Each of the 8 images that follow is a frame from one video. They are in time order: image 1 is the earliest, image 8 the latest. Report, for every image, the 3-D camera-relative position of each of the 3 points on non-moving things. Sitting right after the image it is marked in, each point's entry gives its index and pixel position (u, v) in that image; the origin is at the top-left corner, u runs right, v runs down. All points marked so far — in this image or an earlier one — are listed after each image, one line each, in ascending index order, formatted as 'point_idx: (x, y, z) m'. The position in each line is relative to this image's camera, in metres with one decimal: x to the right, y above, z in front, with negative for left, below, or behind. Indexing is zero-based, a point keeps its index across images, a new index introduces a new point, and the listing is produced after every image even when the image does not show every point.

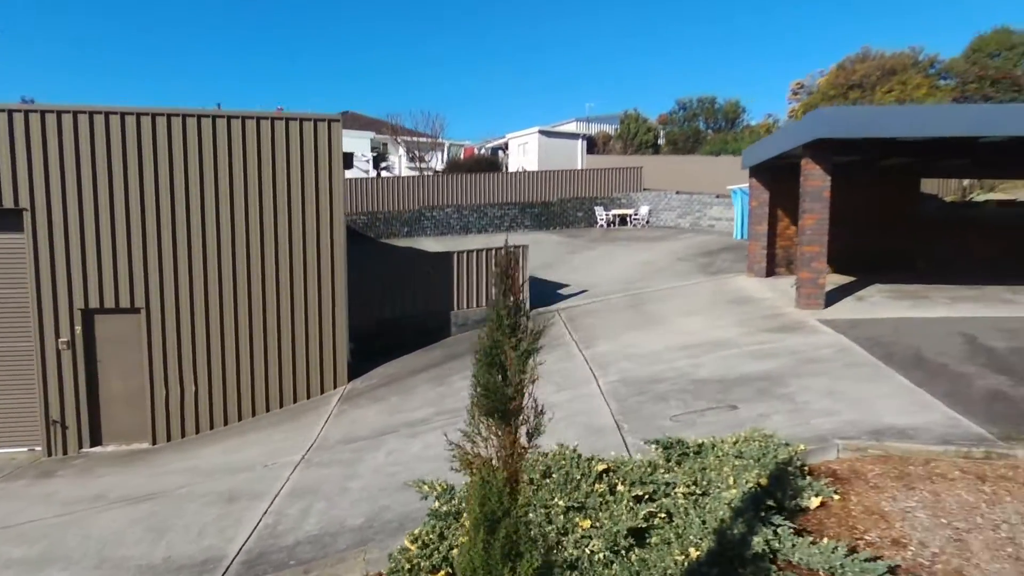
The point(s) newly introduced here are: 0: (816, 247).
0: (+4.6, +0.6, +9.7) m
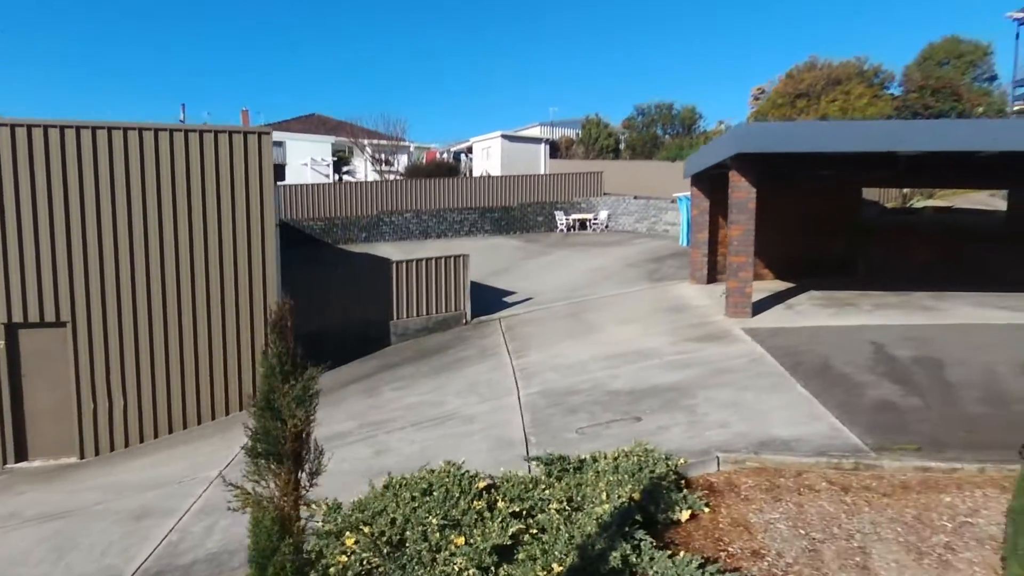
0: (+3.6, +0.5, +10.0) m
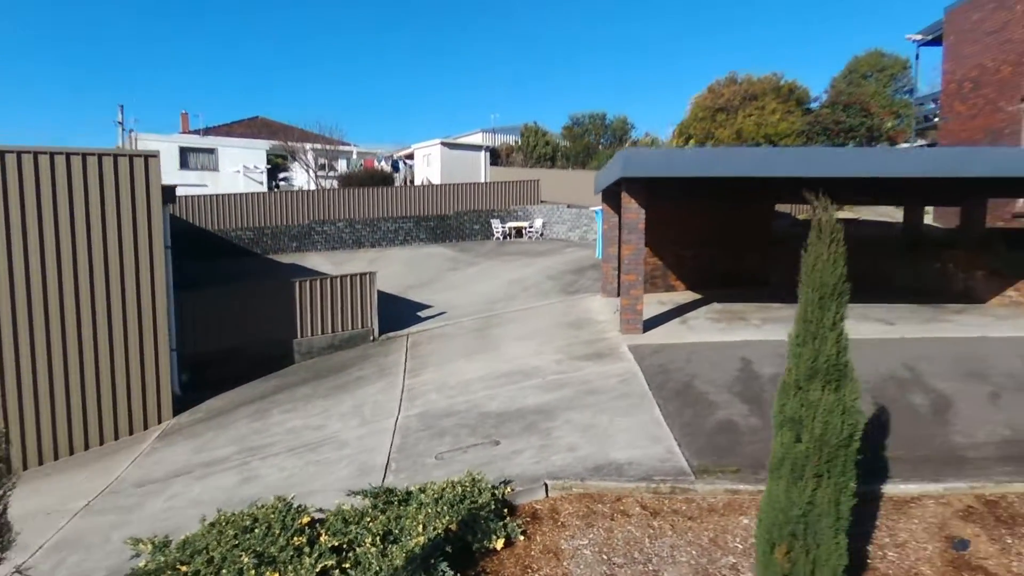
0: (+2.0, +0.2, +10.3) m
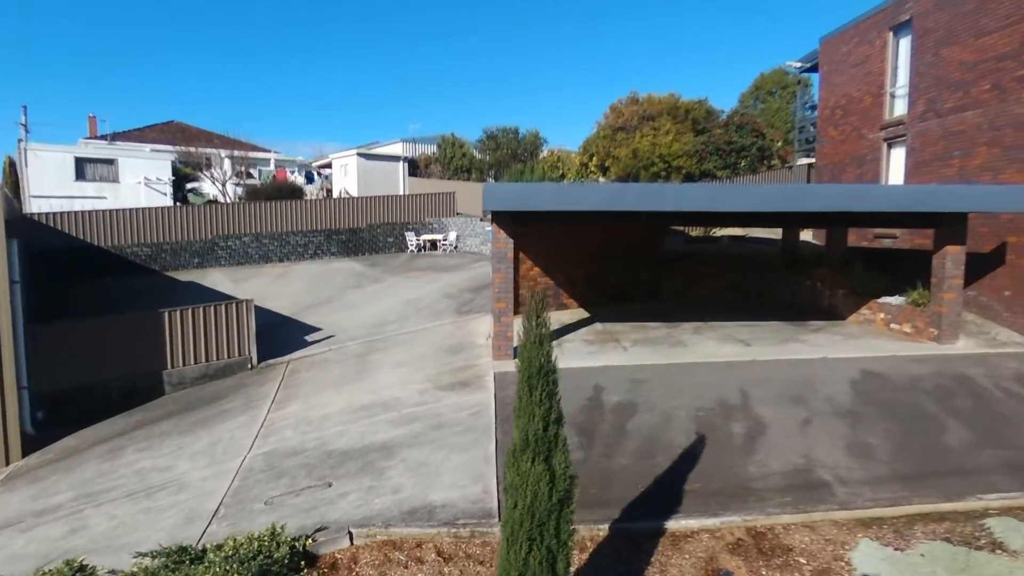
0: (-0.1, -0.3, +10.6) m
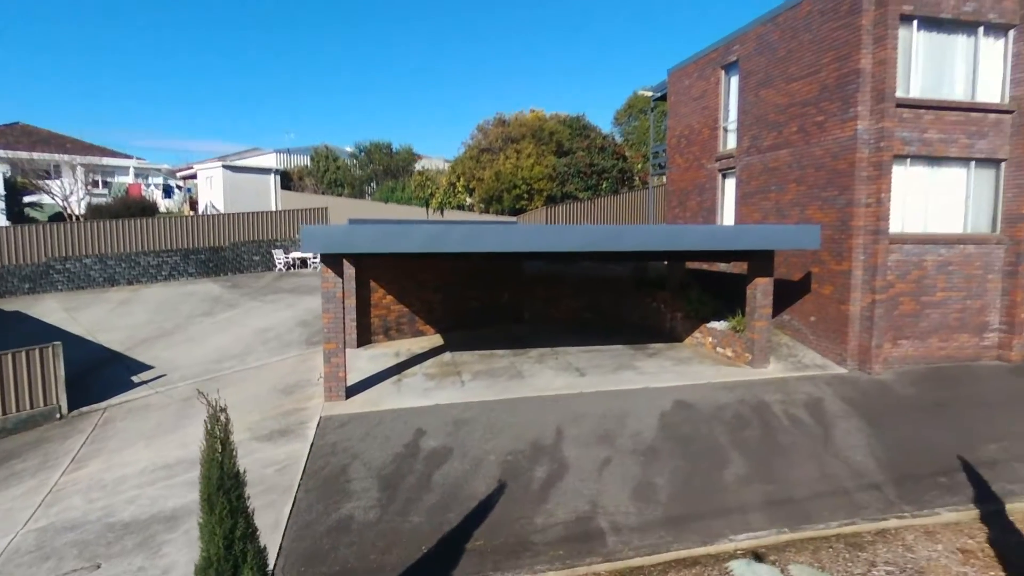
0: (-2.9, -0.9, +10.4) m
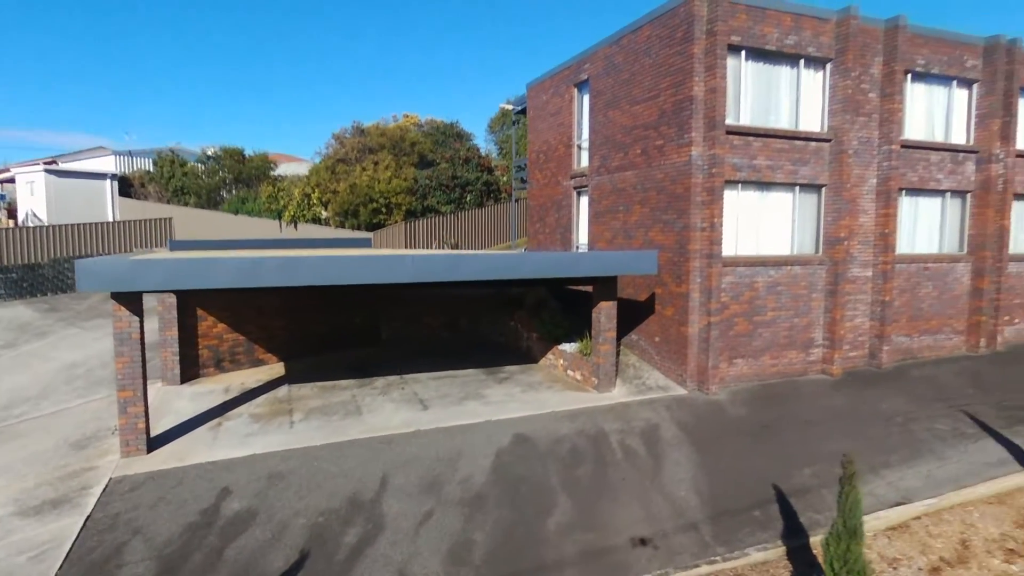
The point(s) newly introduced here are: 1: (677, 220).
0: (-5.5, -1.5, +9.1) m
1: (+3.2, +1.3, +12.4) m
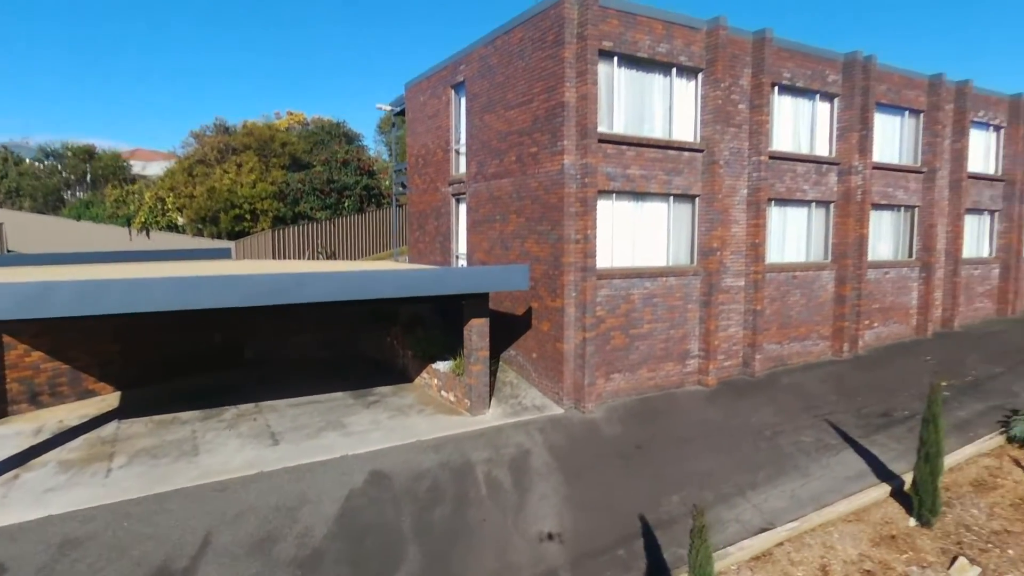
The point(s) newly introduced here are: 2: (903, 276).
0: (-7.4, -1.9, +7.4) m
1: (+0.7, +1.1, +11.9) m
2: (+10.4, +0.3, +16.9) m
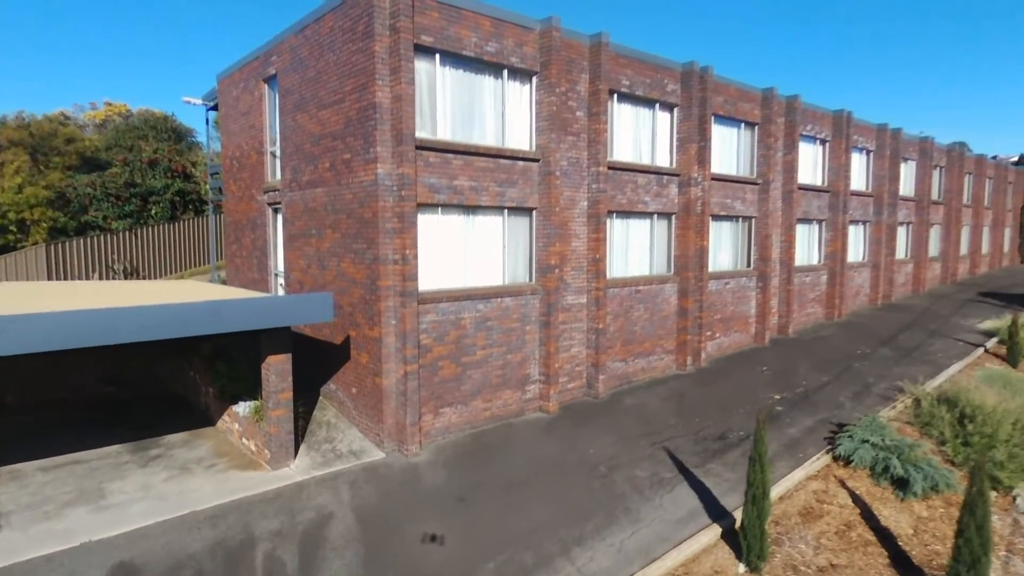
0: (-9.4, -2.5, +4.4) m
1: (-2.4, +0.6, +10.4) m
2: (+6.2, +0.1, +17.1) m
